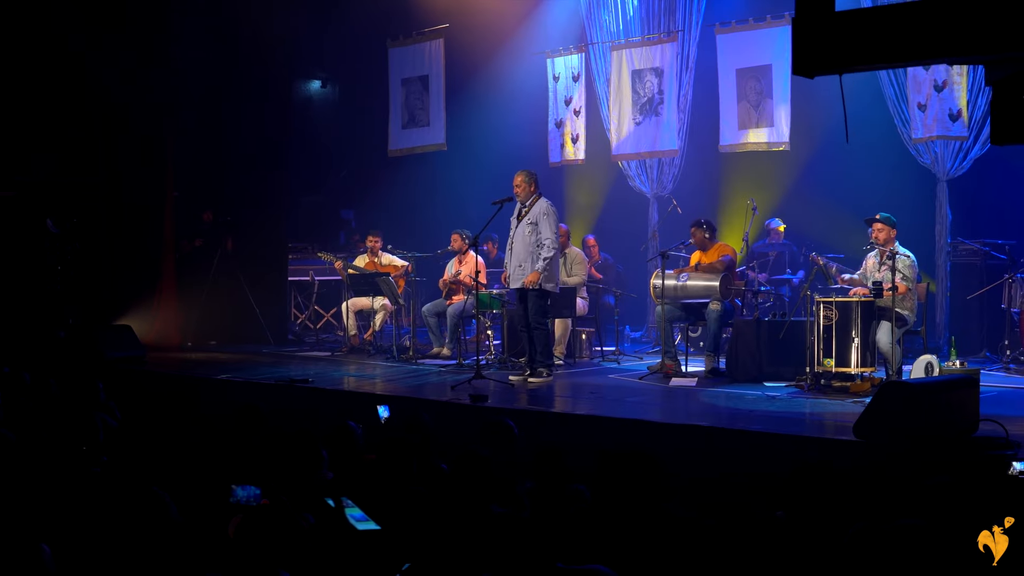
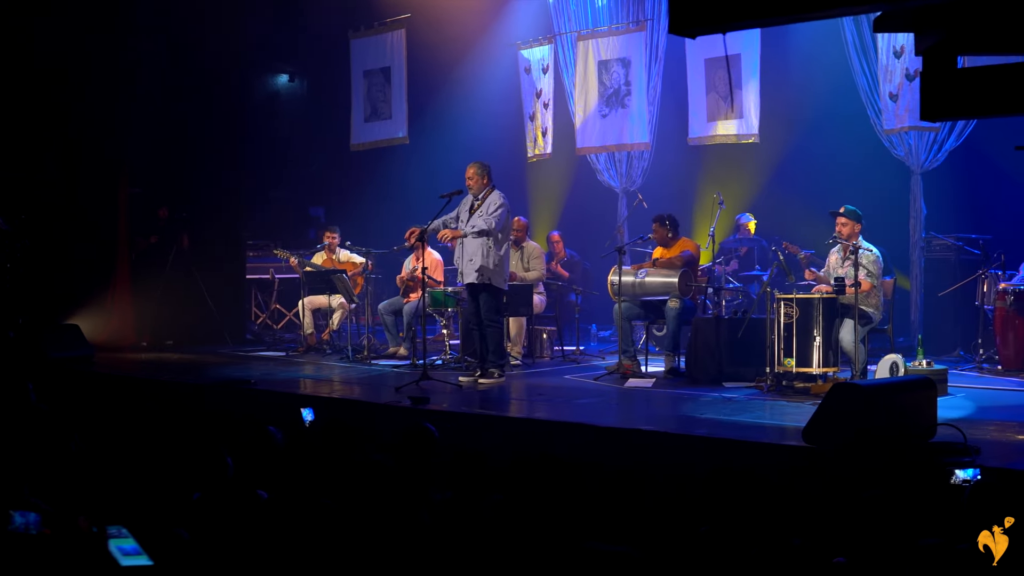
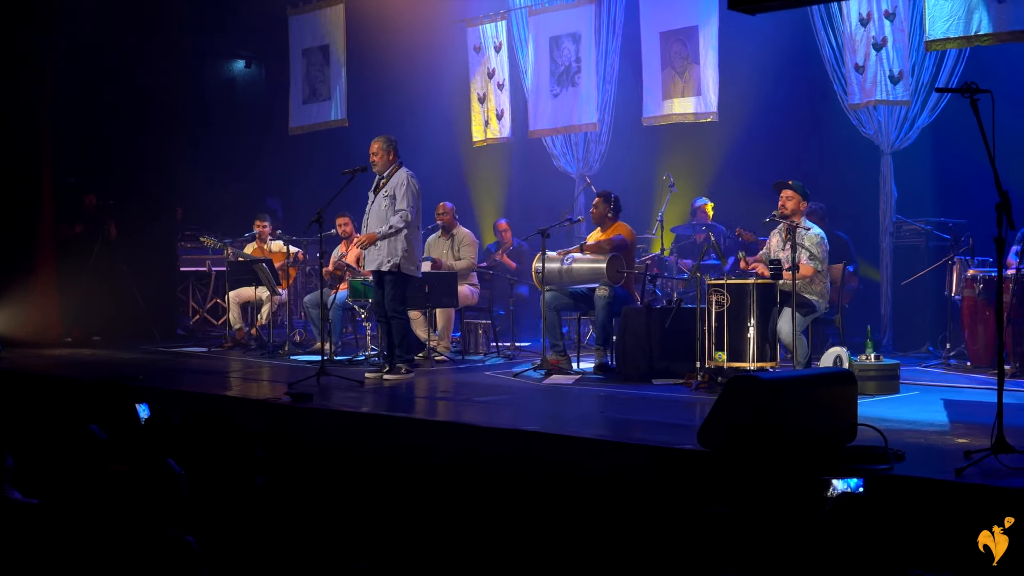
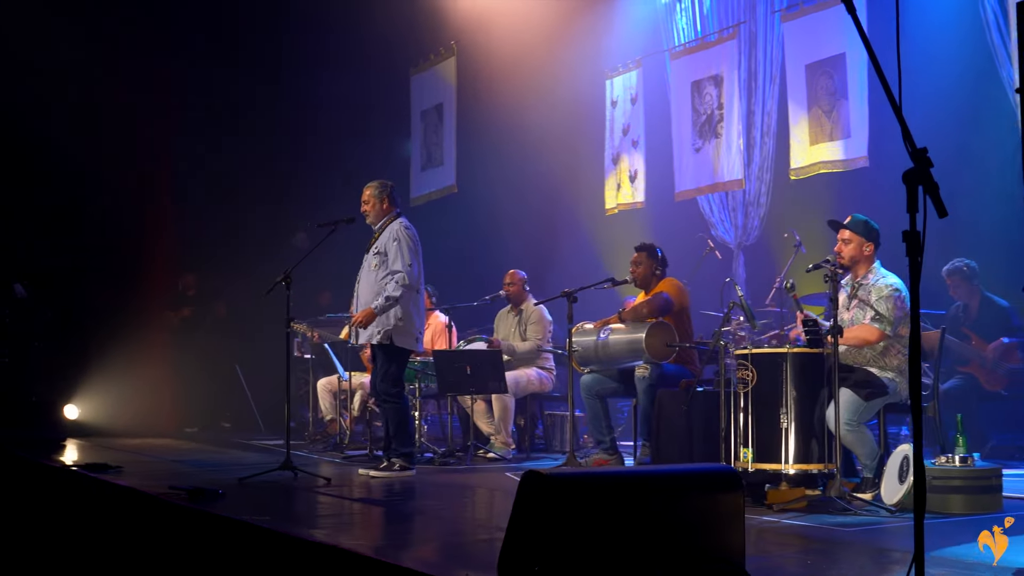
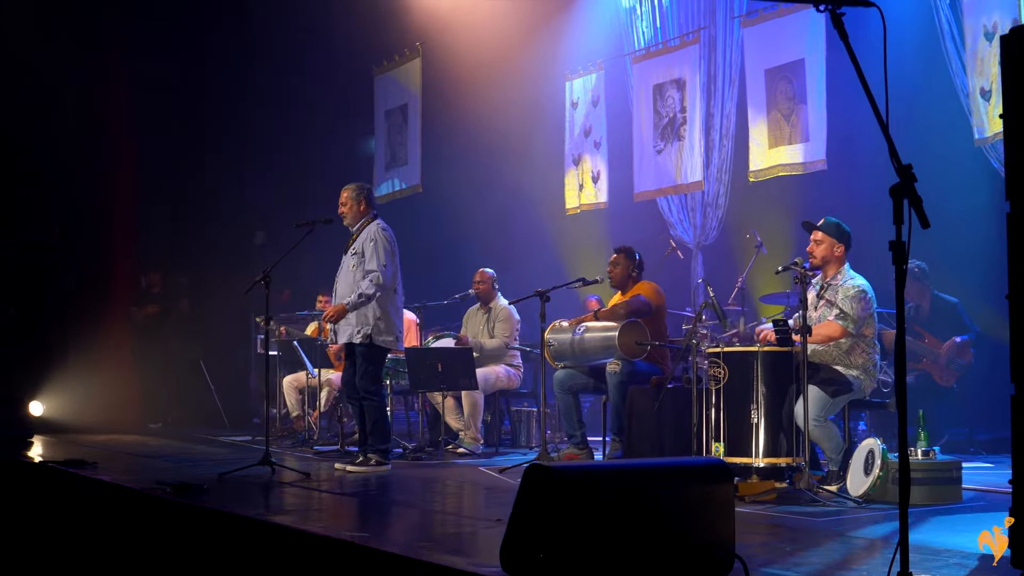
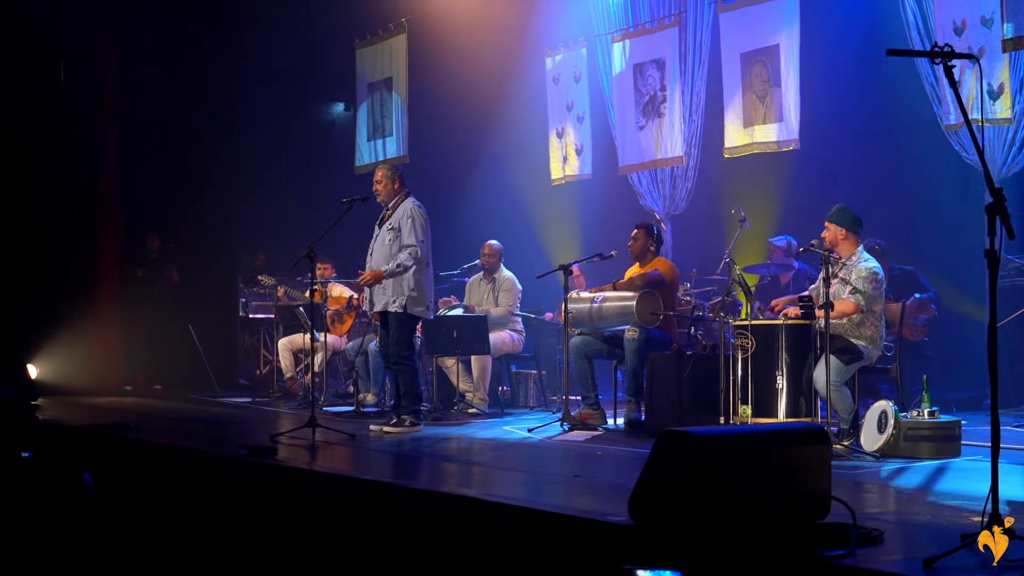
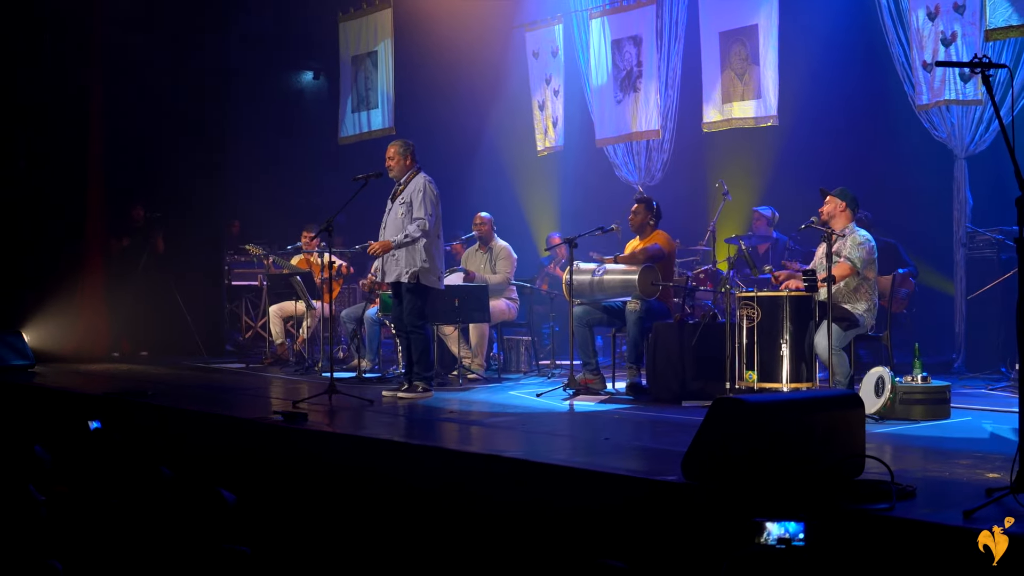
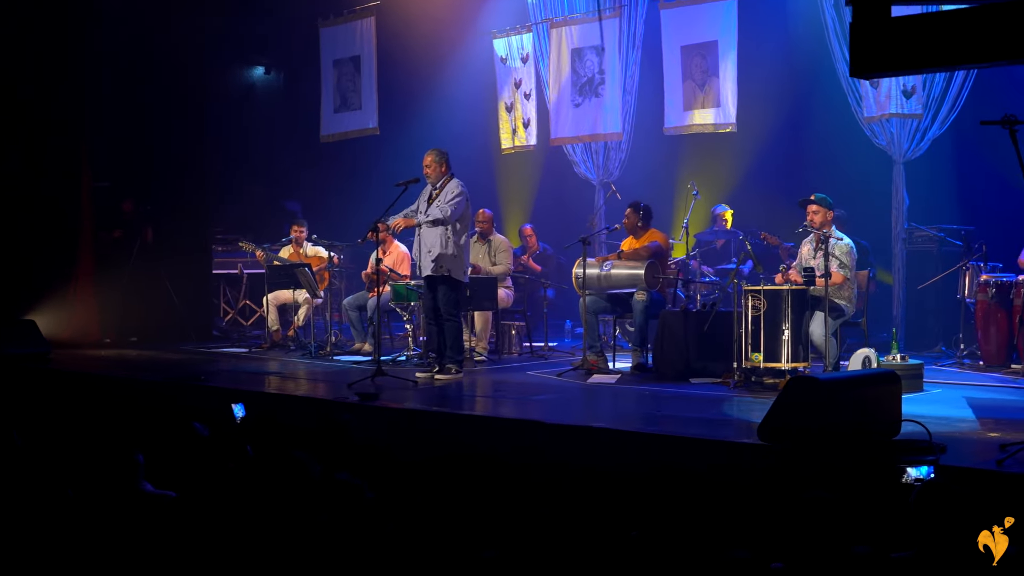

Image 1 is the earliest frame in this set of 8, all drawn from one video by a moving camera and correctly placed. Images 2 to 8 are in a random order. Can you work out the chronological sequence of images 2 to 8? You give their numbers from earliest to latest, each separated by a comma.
2, 8, 3, 7, 6, 5, 4
